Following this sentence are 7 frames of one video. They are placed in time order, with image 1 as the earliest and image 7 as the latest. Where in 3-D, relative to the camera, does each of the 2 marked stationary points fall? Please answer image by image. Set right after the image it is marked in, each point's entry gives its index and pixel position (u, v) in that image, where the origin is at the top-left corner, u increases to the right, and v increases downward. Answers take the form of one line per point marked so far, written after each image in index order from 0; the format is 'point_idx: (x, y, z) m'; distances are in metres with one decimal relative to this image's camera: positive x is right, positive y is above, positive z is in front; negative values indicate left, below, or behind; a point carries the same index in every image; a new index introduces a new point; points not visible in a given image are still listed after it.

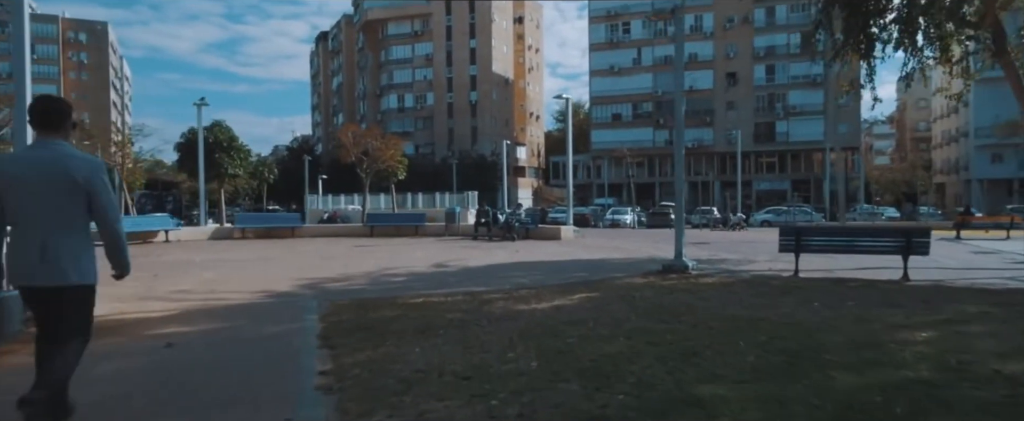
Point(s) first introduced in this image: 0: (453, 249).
0: (-1.5, -1.0, +19.0) m
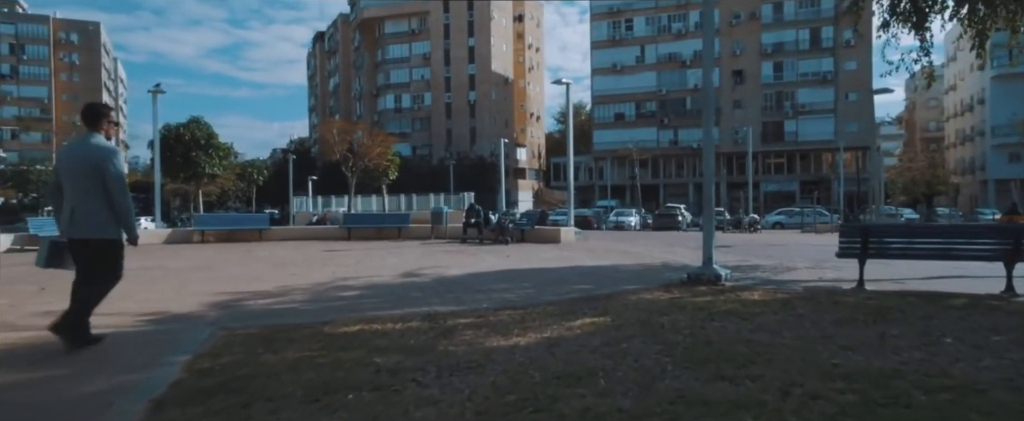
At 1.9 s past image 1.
0: (-1.7, -1.0, +16.4) m
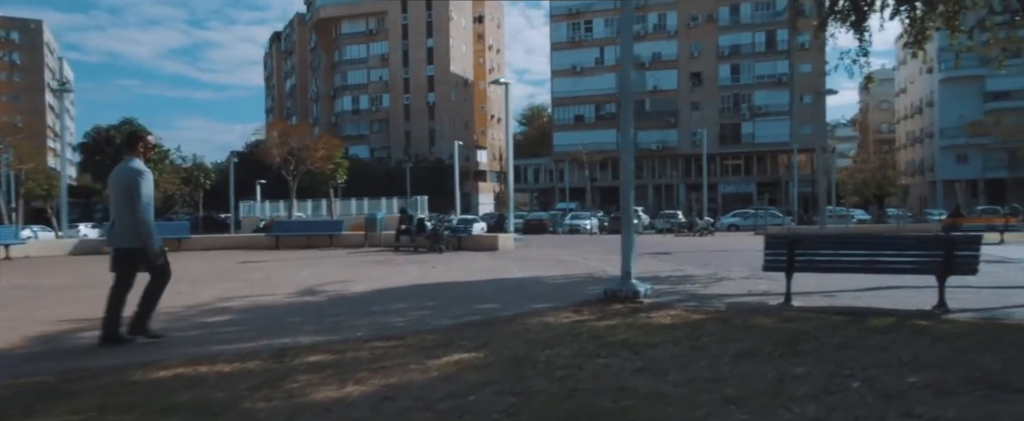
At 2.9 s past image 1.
0: (-3.3, -1.1, +15.4) m
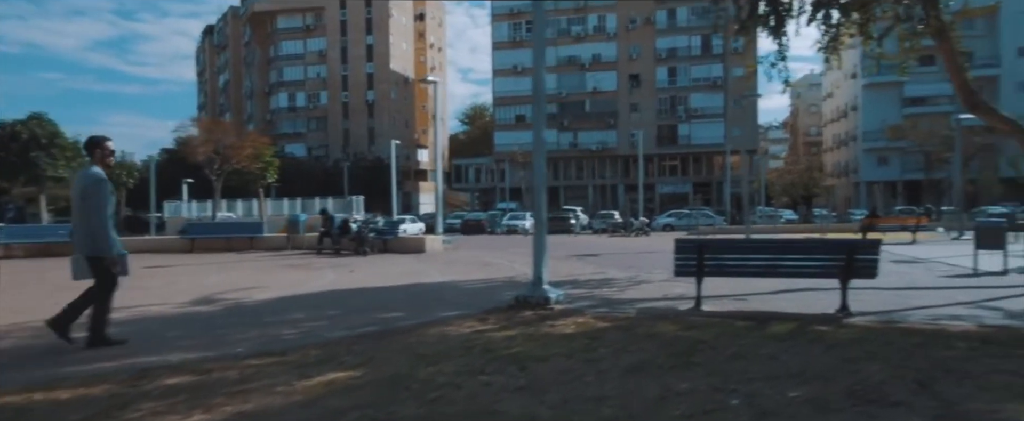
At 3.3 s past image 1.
0: (-4.8, -1.2, +14.8) m
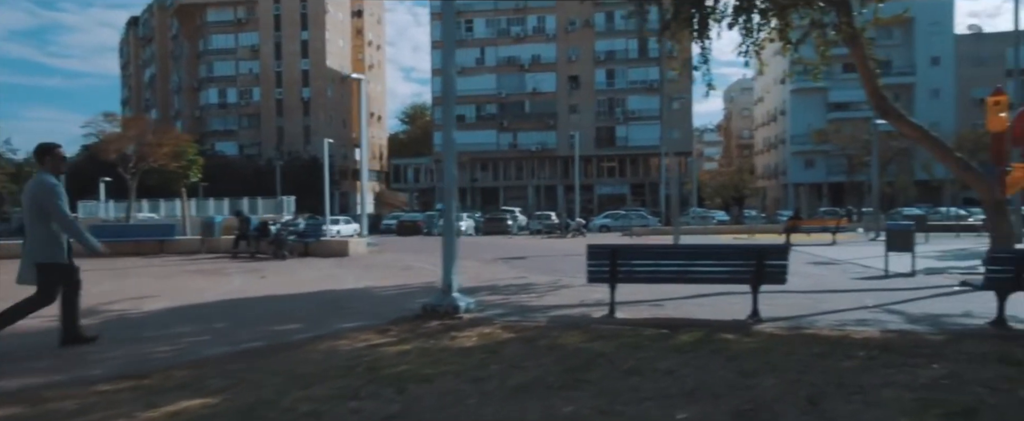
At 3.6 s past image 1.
0: (-6.4, -1.2, +14.0) m
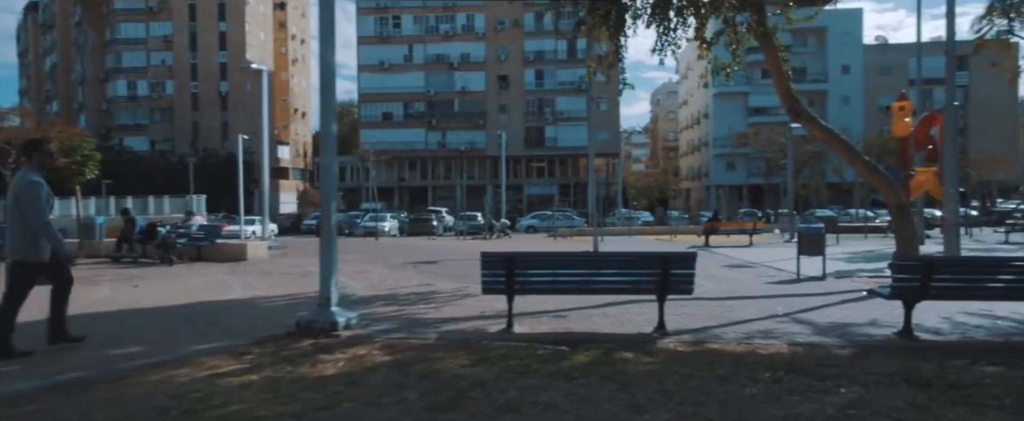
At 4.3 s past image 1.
0: (-8.0, -1.2, +12.5) m
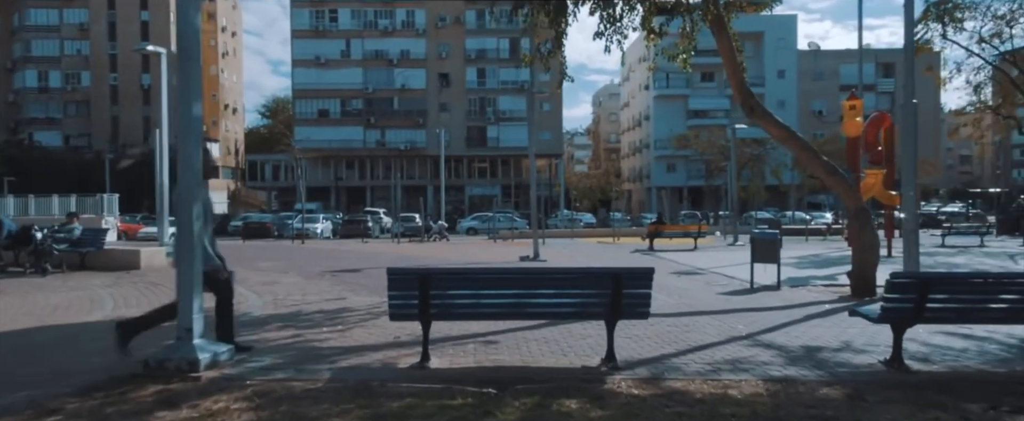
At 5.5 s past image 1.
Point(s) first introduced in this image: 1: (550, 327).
0: (-9.1, -1.3, +10.3) m
1: (+0.5, -1.2, +8.3) m
